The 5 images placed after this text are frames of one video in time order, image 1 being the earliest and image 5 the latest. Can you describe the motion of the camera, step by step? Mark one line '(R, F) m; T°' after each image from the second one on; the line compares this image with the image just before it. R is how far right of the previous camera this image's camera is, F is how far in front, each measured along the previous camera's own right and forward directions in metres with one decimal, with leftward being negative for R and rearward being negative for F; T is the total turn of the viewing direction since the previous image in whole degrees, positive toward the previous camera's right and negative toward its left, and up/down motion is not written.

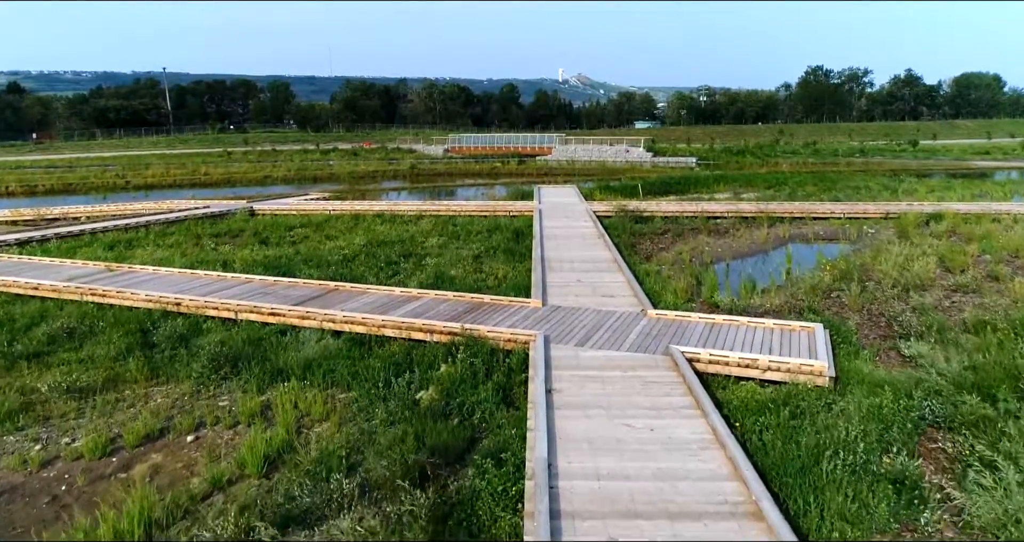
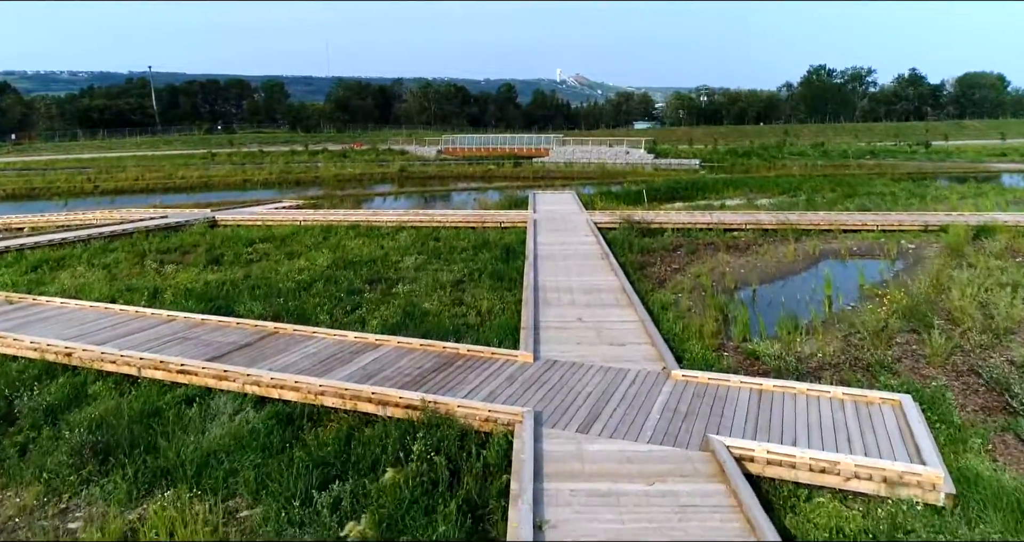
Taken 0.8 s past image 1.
(+0.2, +1.8) m; 0°
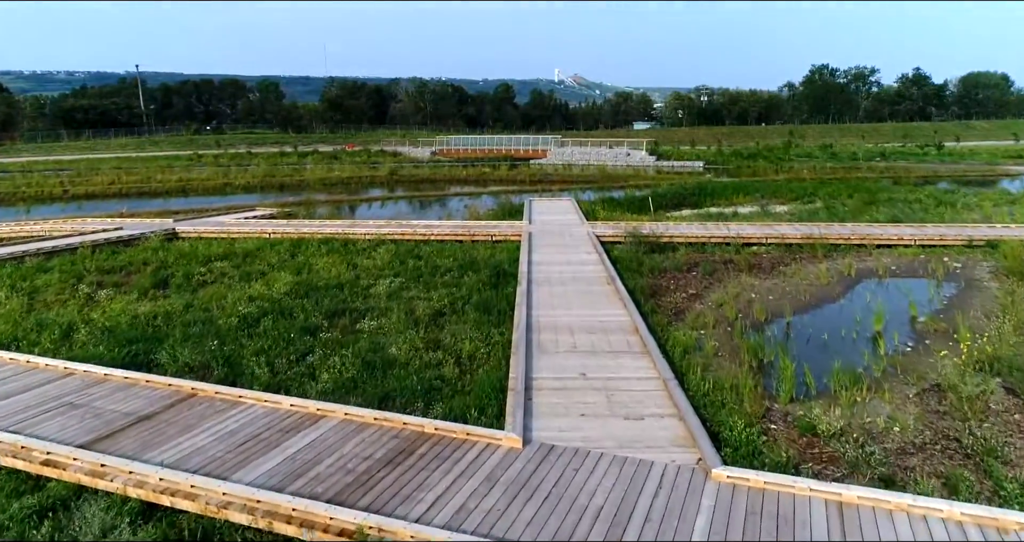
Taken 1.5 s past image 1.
(+0.1, +1.6) m; 0°
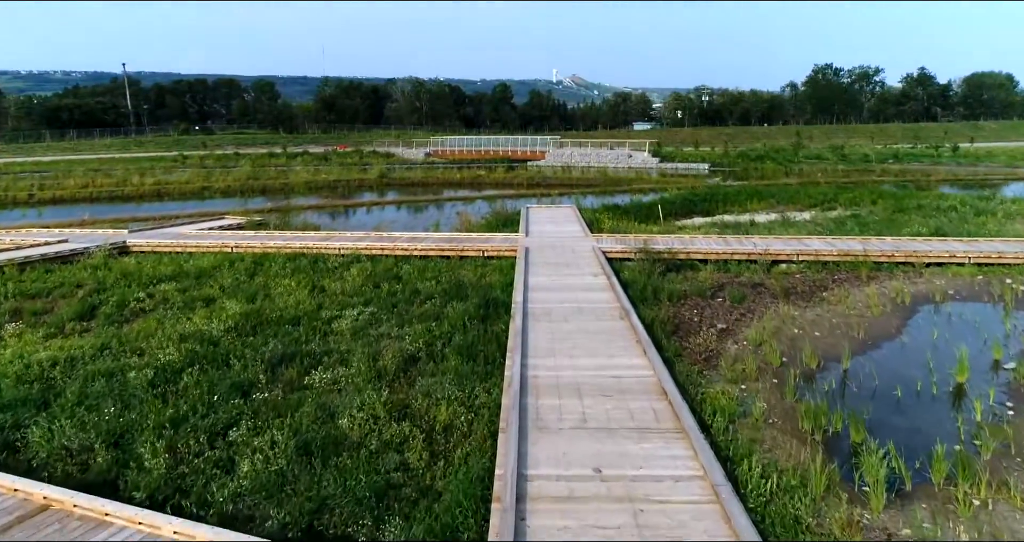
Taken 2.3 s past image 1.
(+0.1, +1.7) m; 0°
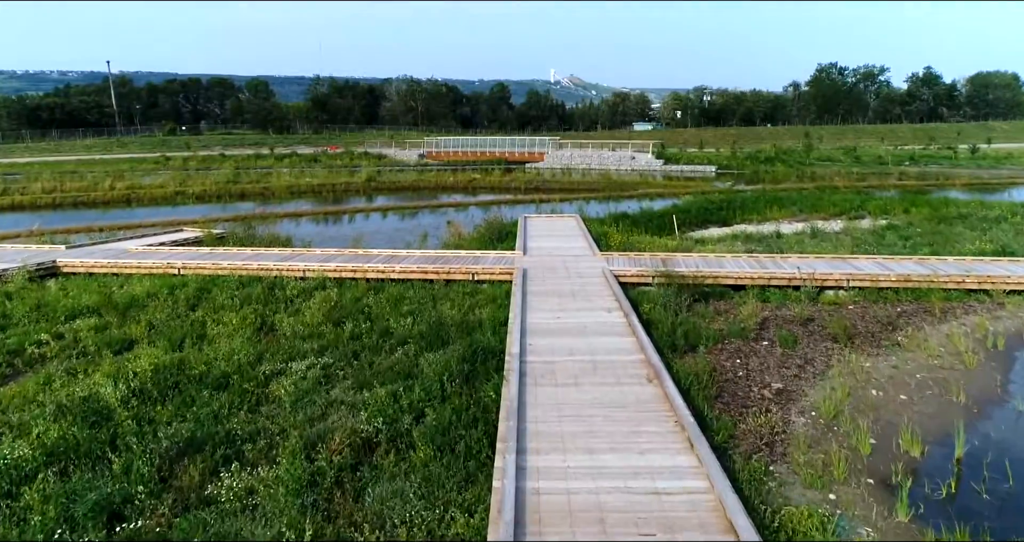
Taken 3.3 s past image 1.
(0.0, +1.9) m; 0°
